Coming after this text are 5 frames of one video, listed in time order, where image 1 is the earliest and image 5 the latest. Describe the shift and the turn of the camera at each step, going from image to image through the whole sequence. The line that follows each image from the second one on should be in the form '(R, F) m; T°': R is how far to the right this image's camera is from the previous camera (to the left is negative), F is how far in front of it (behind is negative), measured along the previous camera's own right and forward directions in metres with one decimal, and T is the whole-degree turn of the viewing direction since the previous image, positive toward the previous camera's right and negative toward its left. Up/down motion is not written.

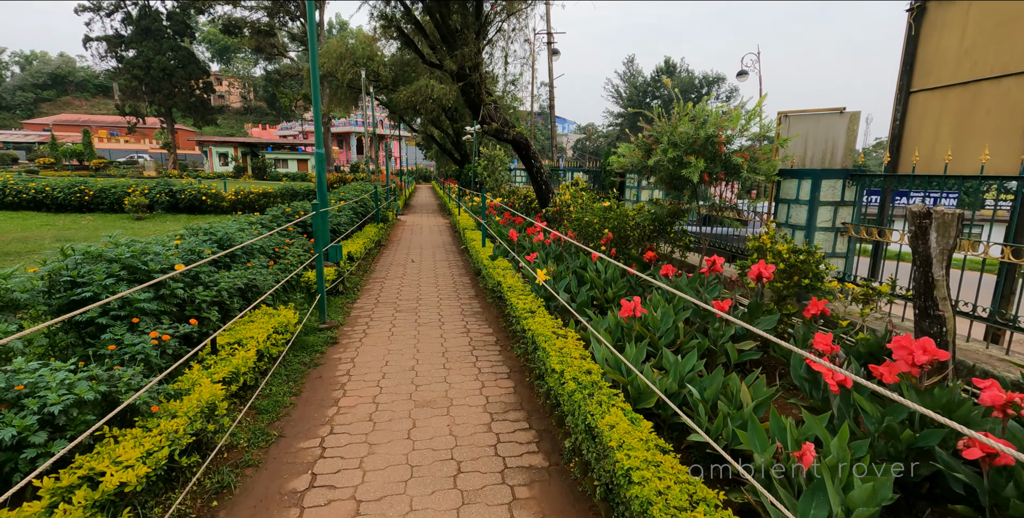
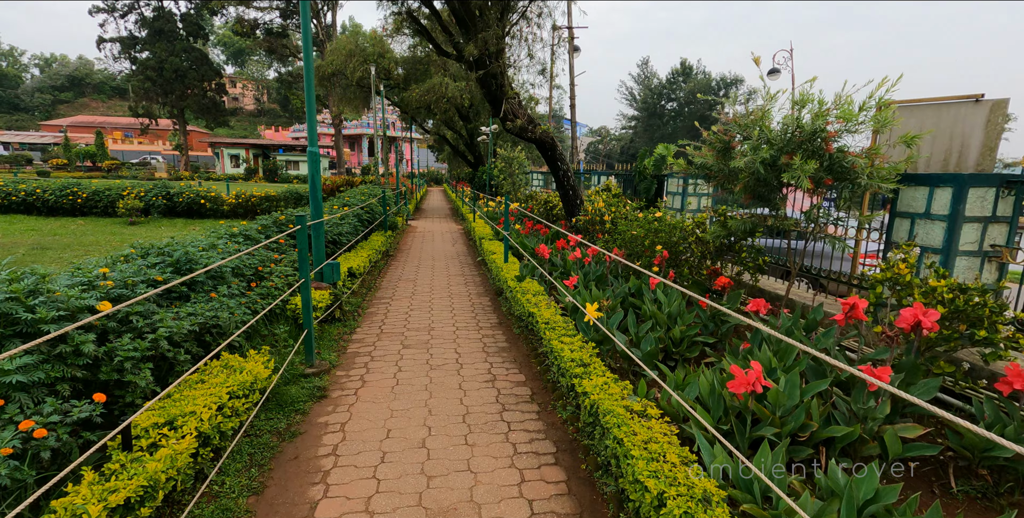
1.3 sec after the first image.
(-0.2, +1.0) m; -1°
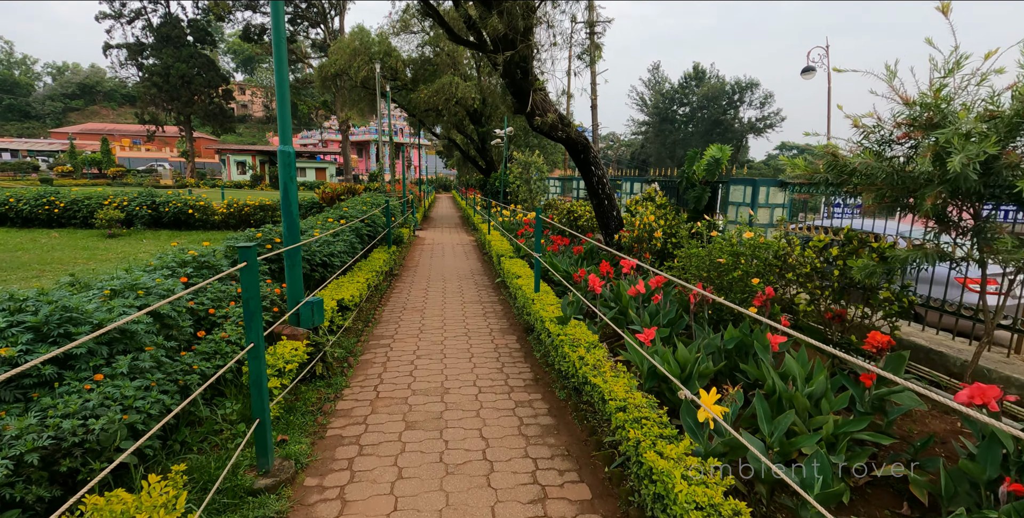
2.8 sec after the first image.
(-0.3, +1.2) m; -1°
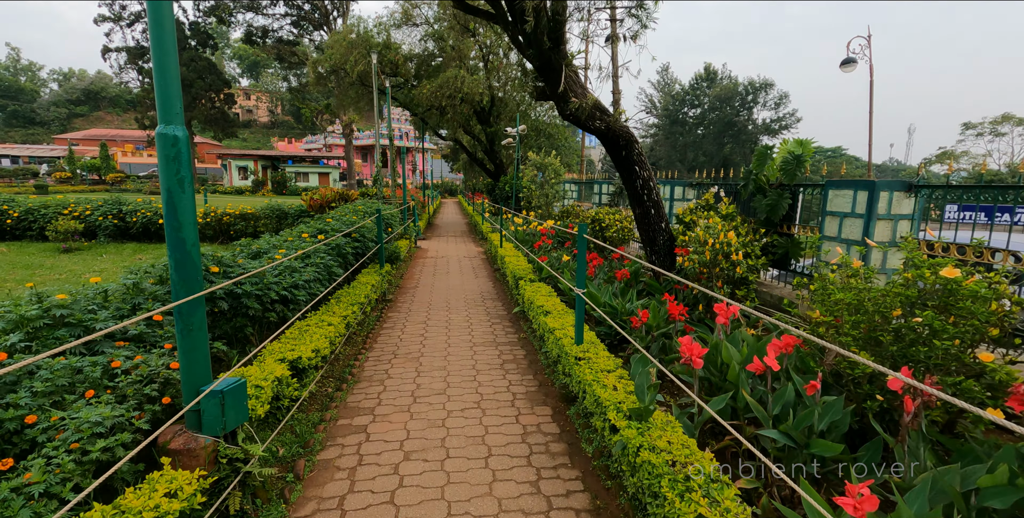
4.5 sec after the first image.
(-0.2, +1.4) m; -1°
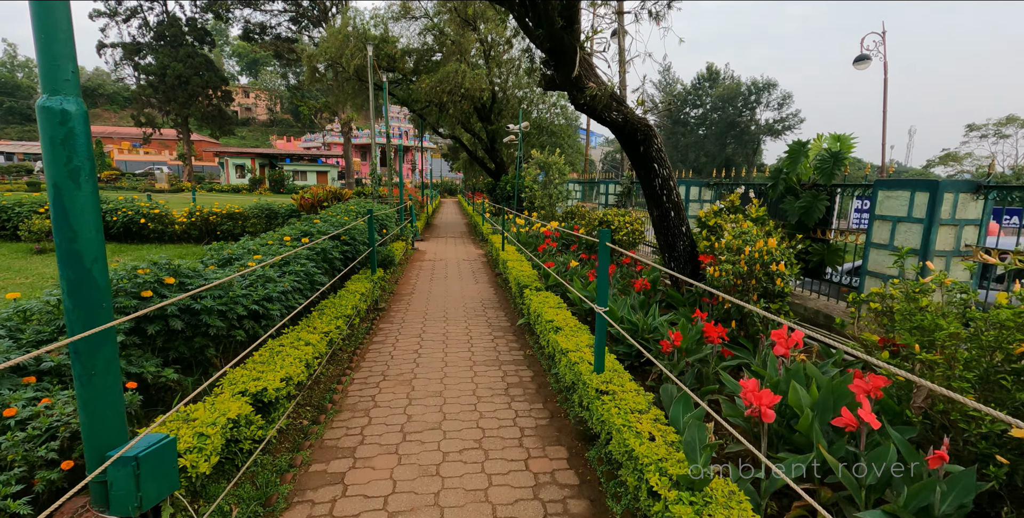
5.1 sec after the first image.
(-0.1, +0.5) m; 0°
